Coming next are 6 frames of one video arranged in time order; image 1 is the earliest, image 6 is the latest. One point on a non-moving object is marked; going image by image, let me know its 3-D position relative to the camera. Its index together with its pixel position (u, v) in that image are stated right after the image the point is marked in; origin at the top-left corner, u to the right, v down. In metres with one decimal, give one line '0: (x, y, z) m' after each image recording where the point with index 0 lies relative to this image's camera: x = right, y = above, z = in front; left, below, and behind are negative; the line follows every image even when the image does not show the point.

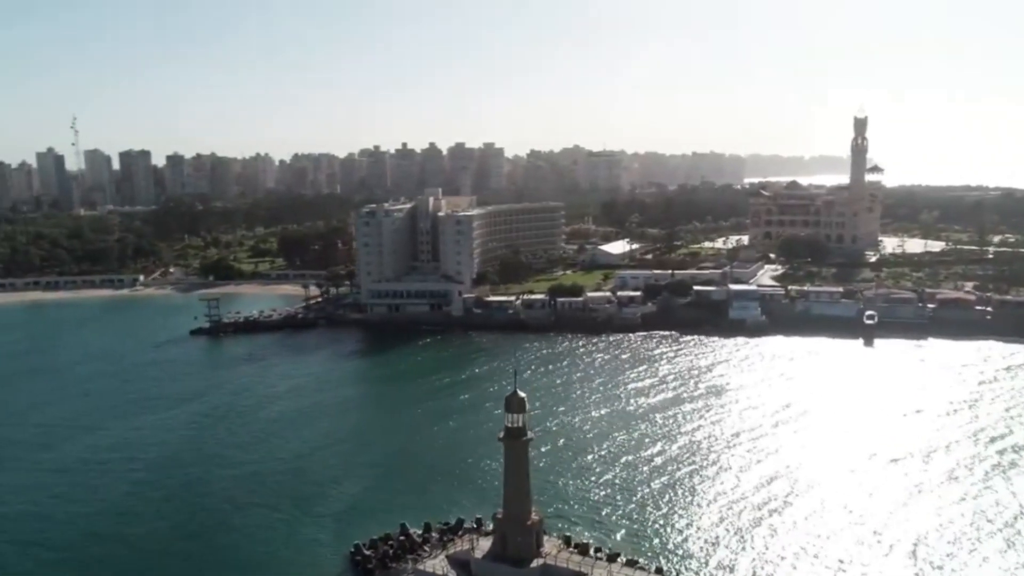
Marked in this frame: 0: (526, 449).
0: (+0.3, -2.7, +15.2) m
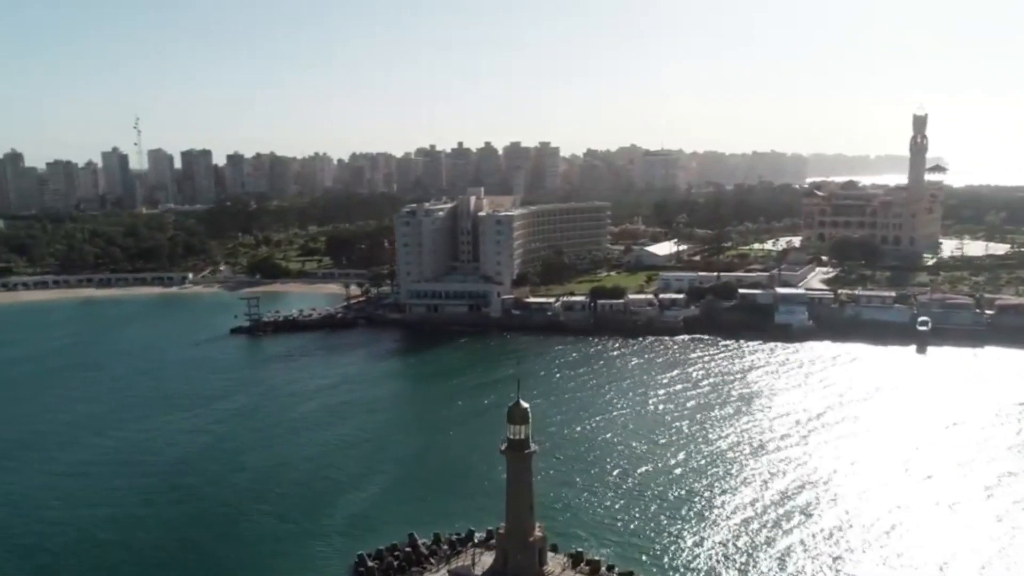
0: (+0.3, -2.8, +14.5) m
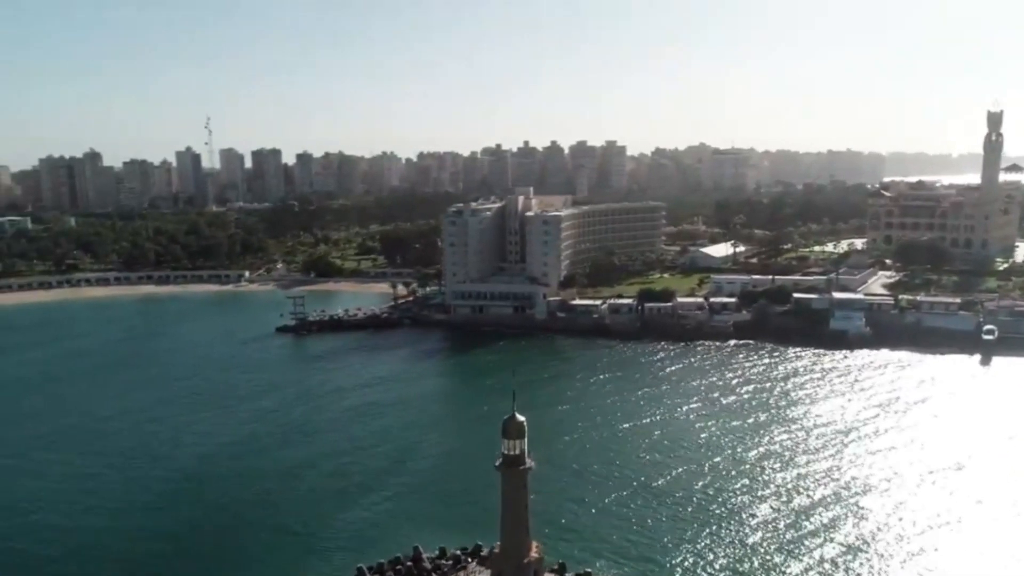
0: (+0.2, -2.9, +13.7) m
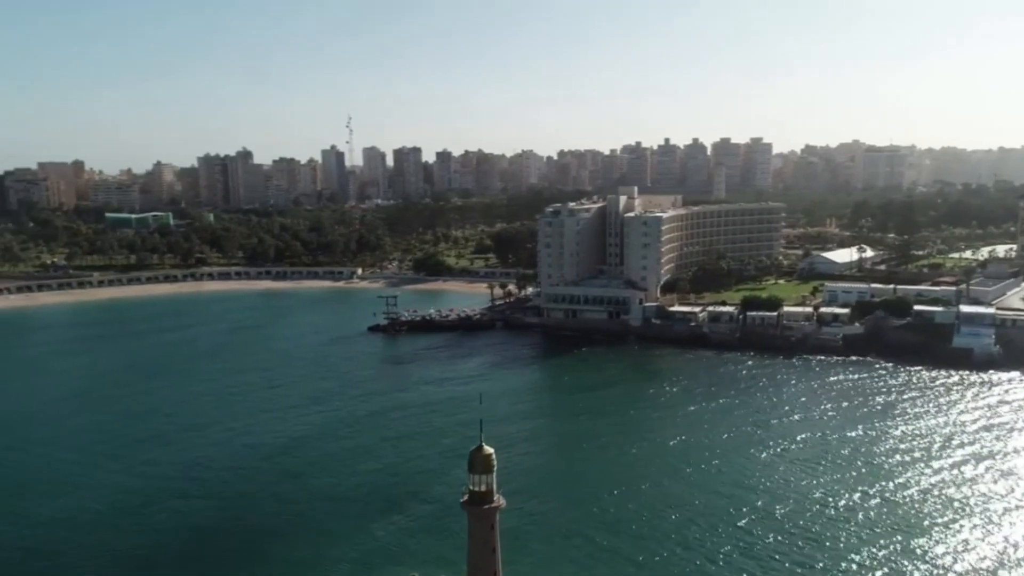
0: (-0.2, -3.1, +12.2) m
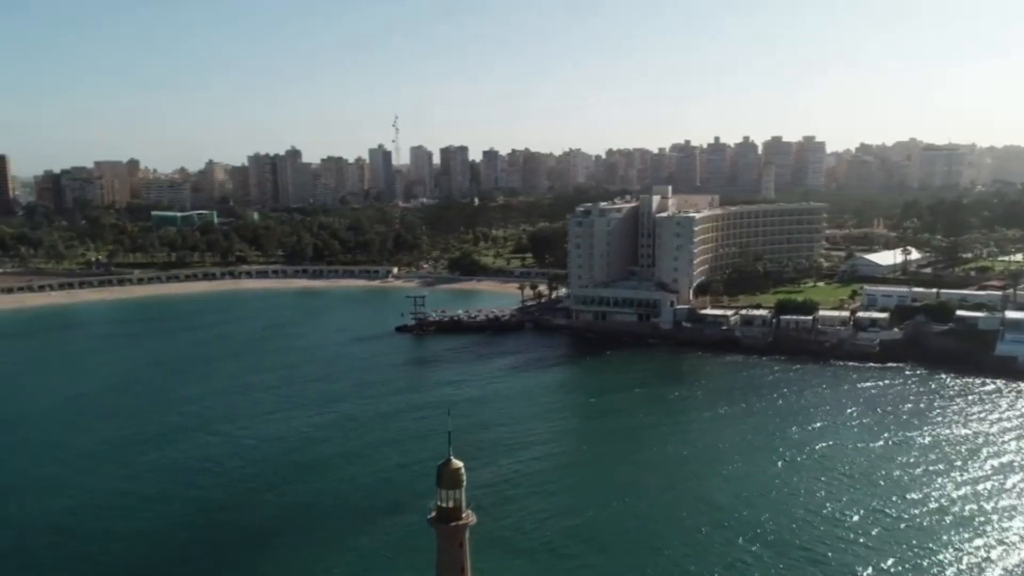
0: (-0.6, -3.1, +11.6) m
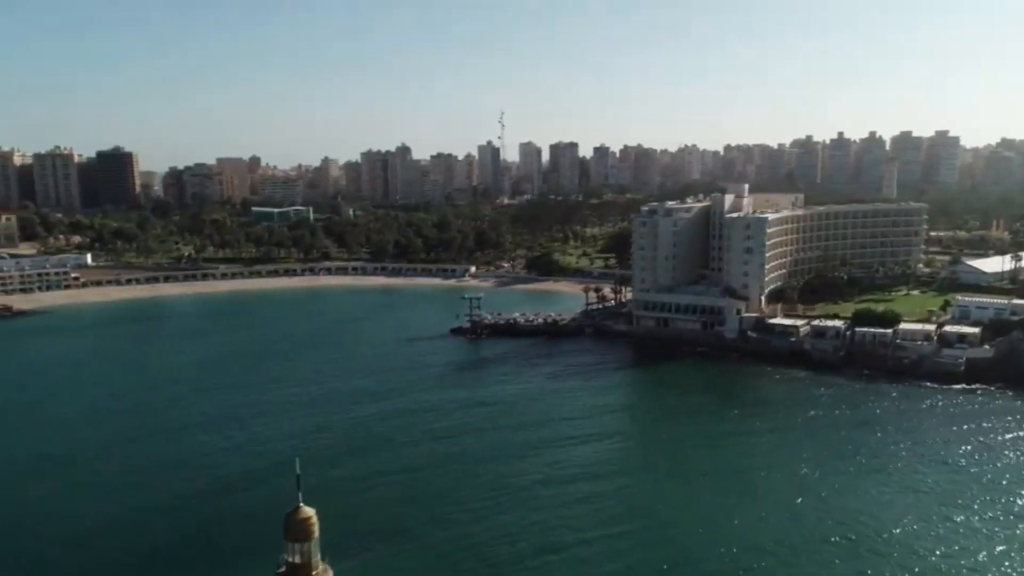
0: (-2.1, -3.3, +9.9) m
